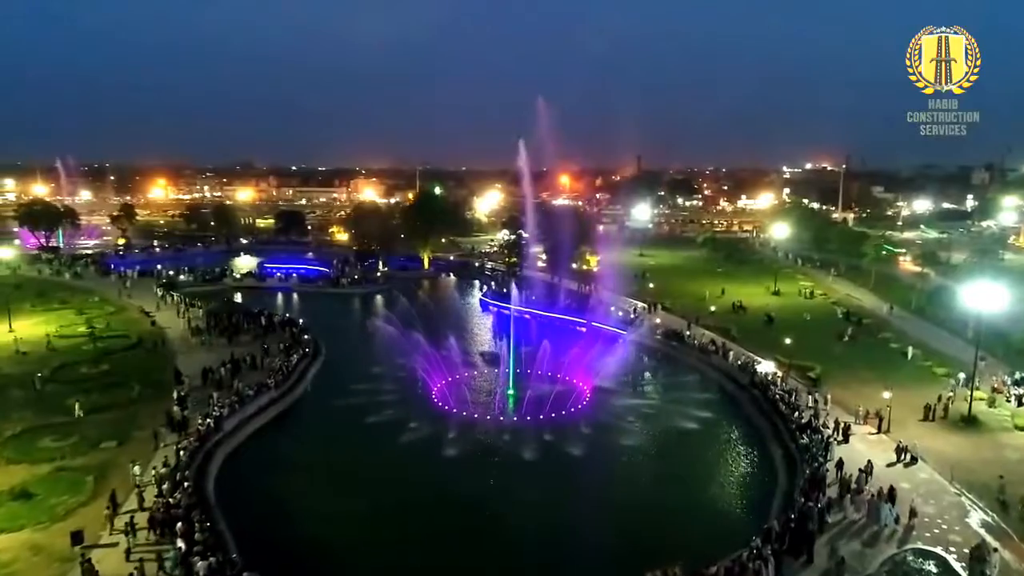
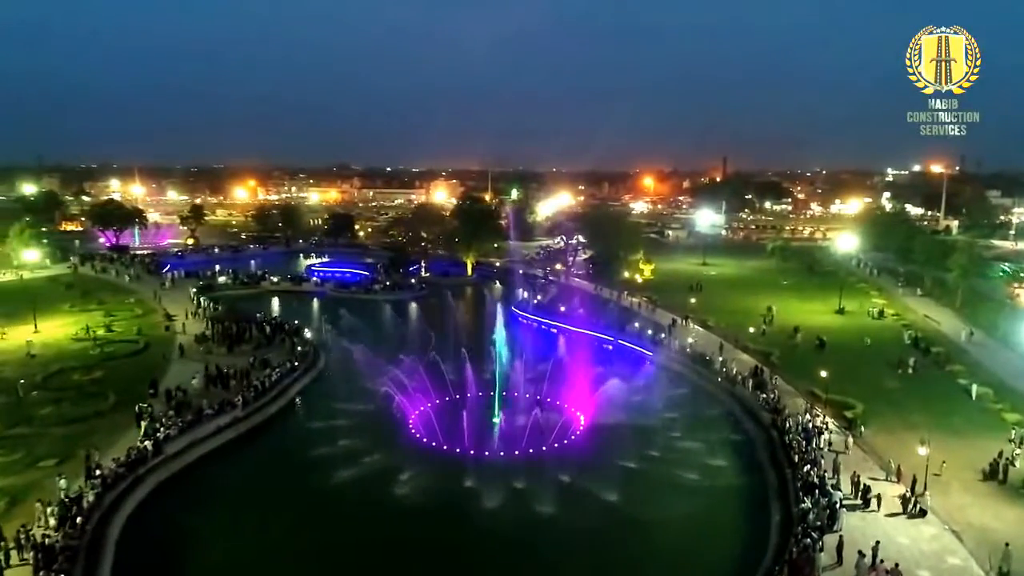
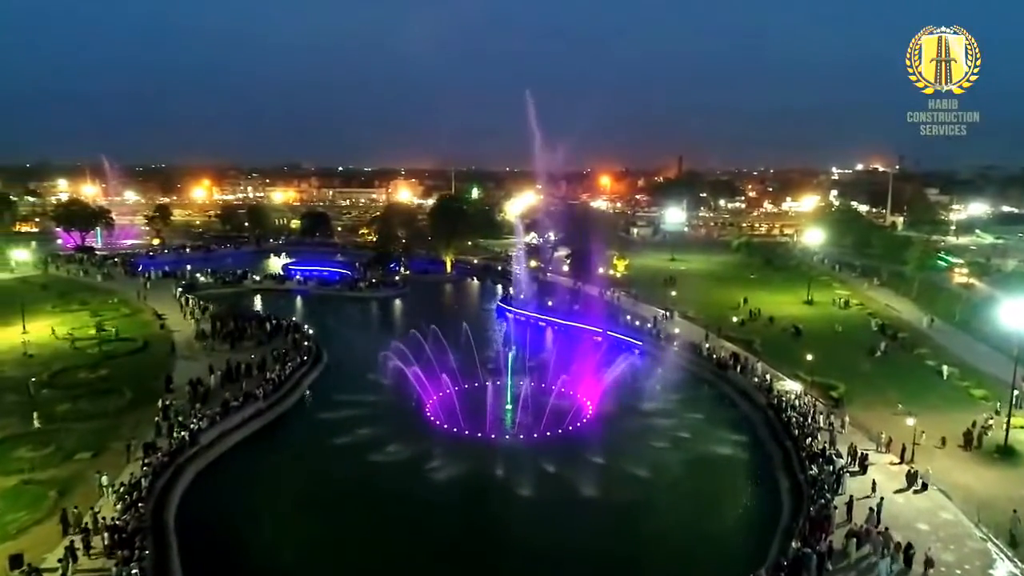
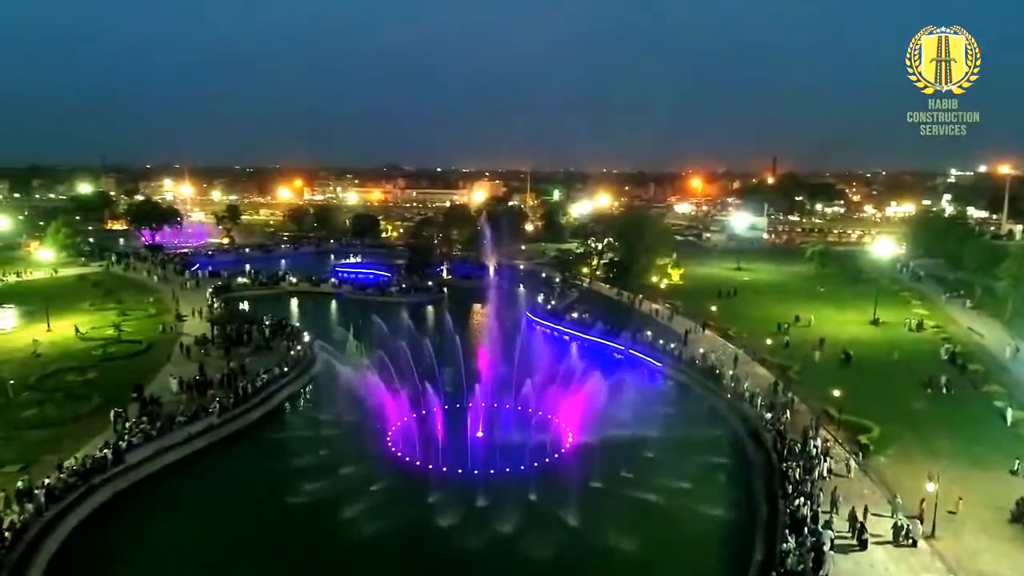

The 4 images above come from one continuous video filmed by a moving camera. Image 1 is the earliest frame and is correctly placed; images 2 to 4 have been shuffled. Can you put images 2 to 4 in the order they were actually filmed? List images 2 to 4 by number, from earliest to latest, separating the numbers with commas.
3, 2, 4
